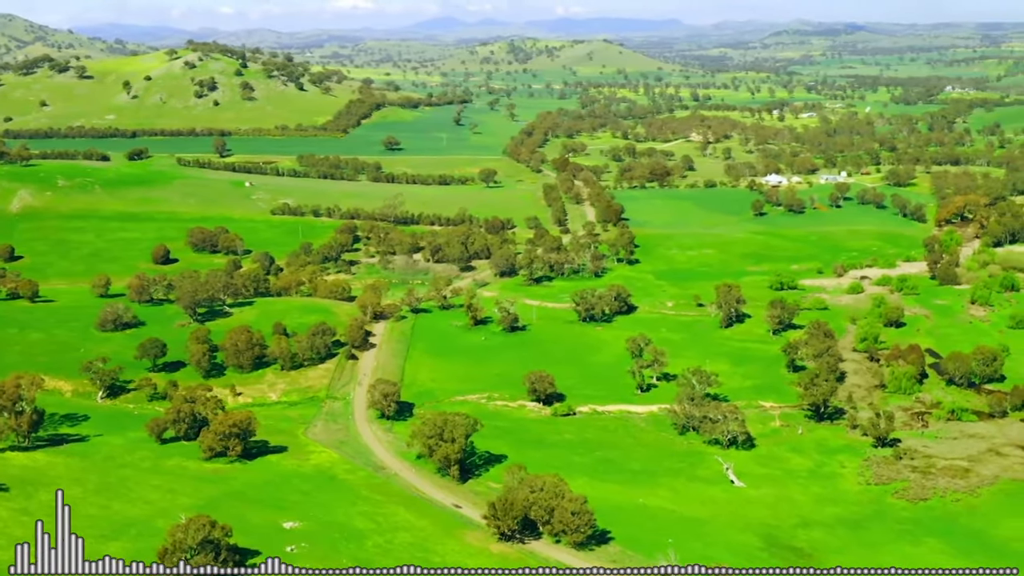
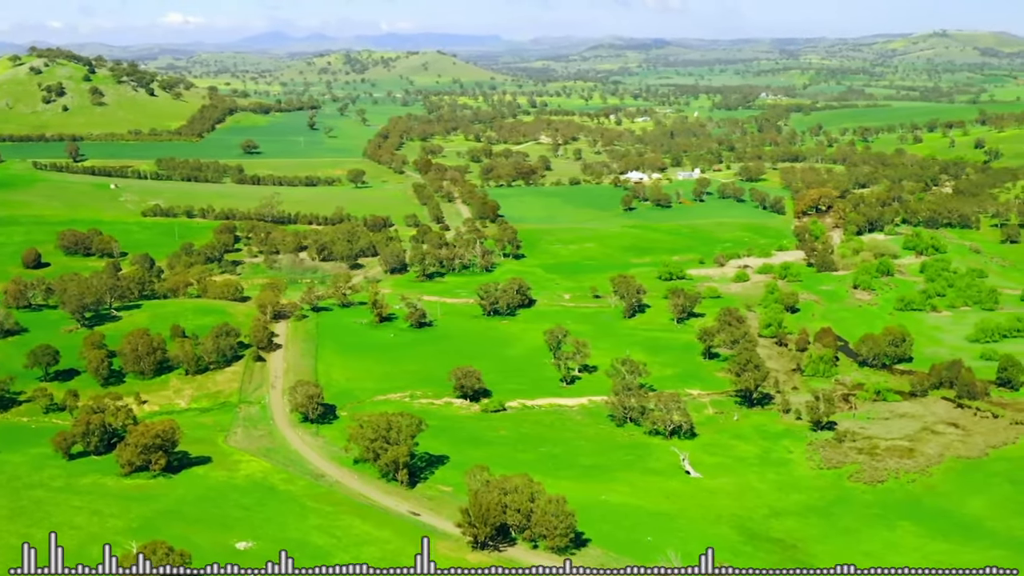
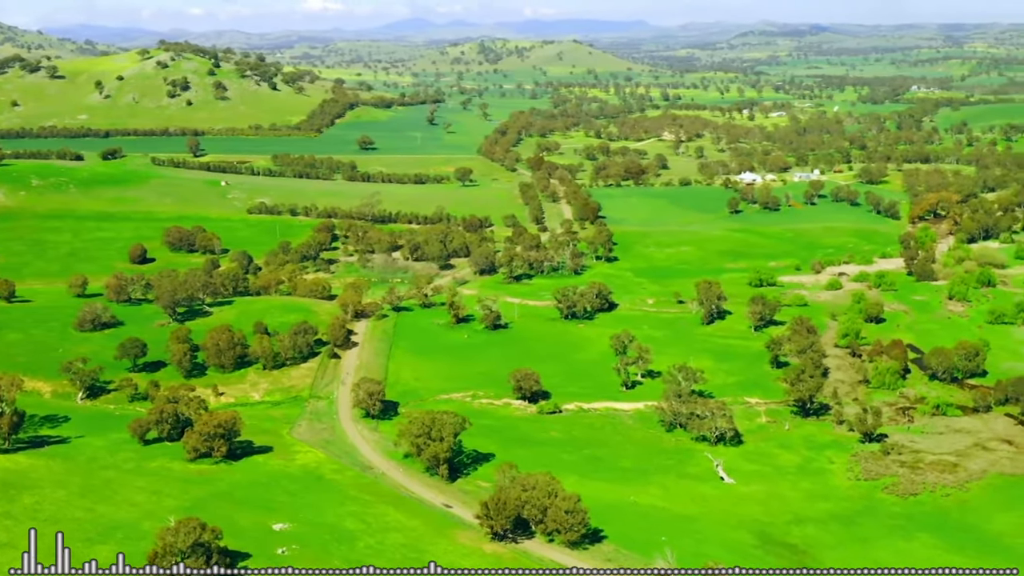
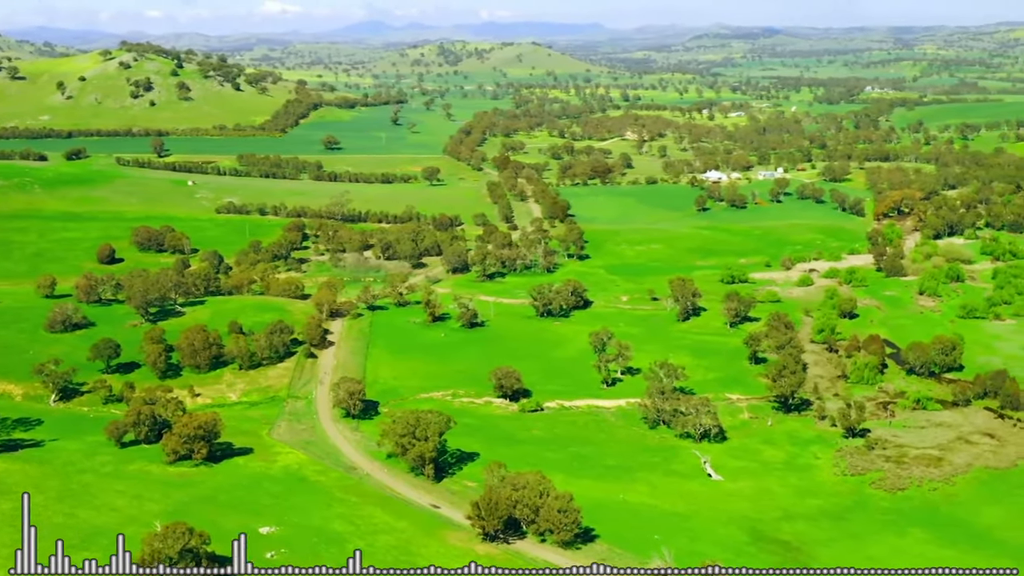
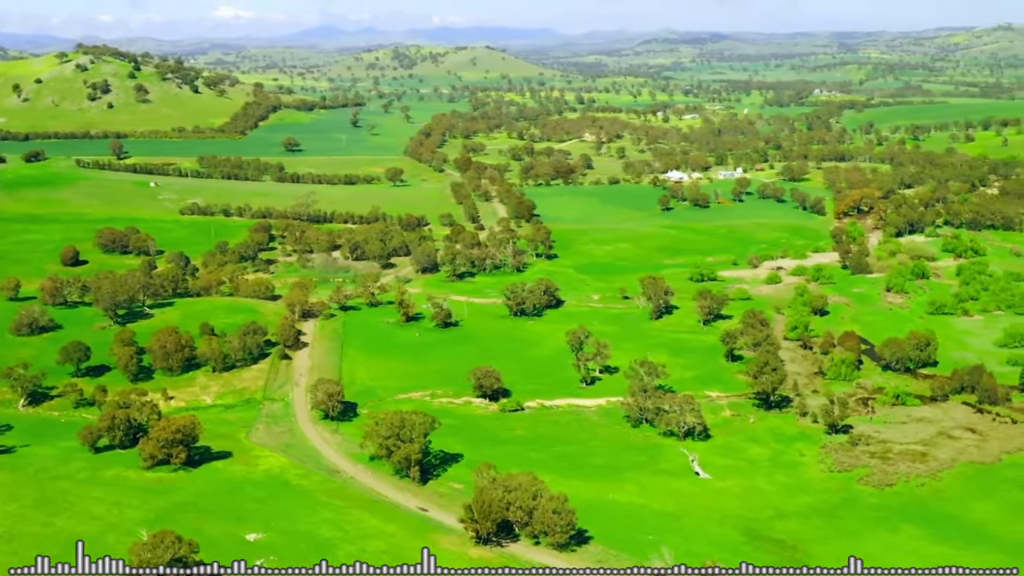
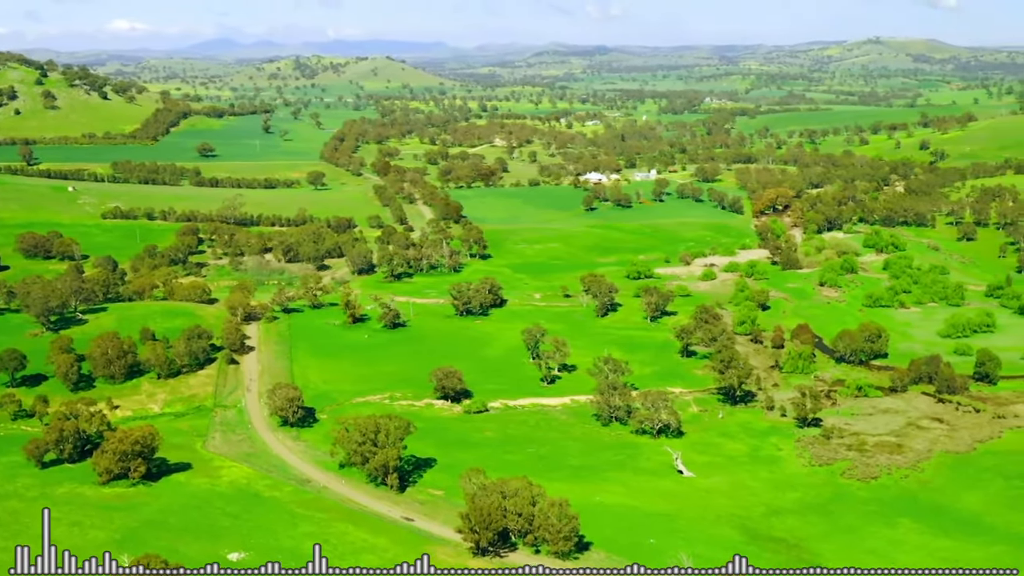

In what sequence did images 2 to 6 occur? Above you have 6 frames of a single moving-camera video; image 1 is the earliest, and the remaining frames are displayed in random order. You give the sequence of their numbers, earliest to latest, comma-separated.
3, 4, 5, 2, 6
